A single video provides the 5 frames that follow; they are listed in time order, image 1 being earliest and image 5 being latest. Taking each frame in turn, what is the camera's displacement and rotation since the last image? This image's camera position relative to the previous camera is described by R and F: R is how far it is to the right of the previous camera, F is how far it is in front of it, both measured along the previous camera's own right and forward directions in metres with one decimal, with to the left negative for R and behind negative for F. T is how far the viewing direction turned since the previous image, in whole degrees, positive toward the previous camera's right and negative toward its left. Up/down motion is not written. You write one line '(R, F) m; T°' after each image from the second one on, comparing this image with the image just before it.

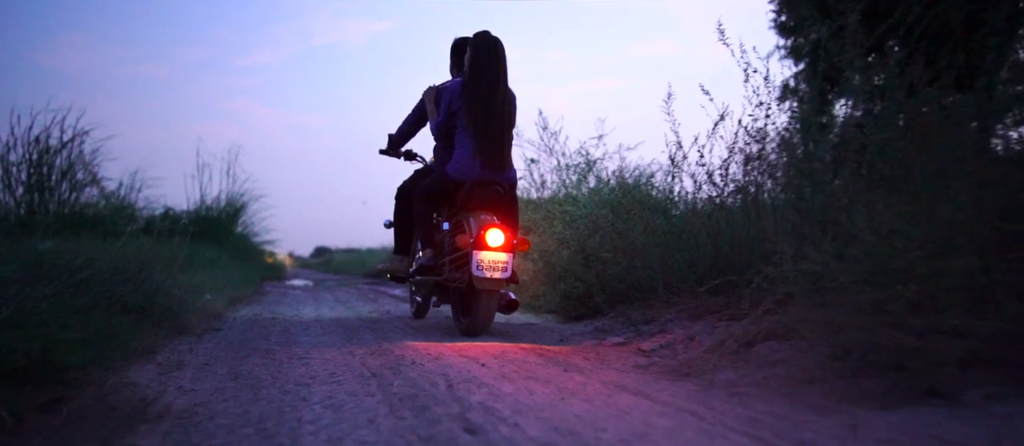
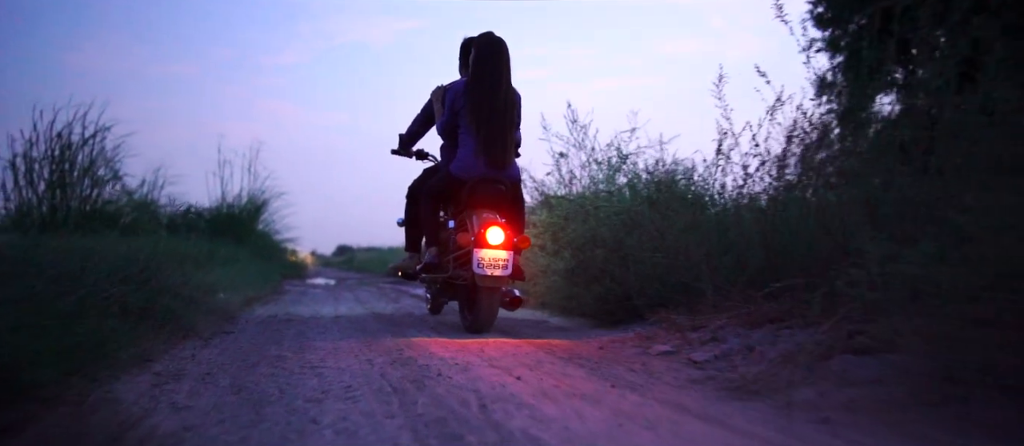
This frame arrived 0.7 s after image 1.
(-0.1, +0.5) m; -2°
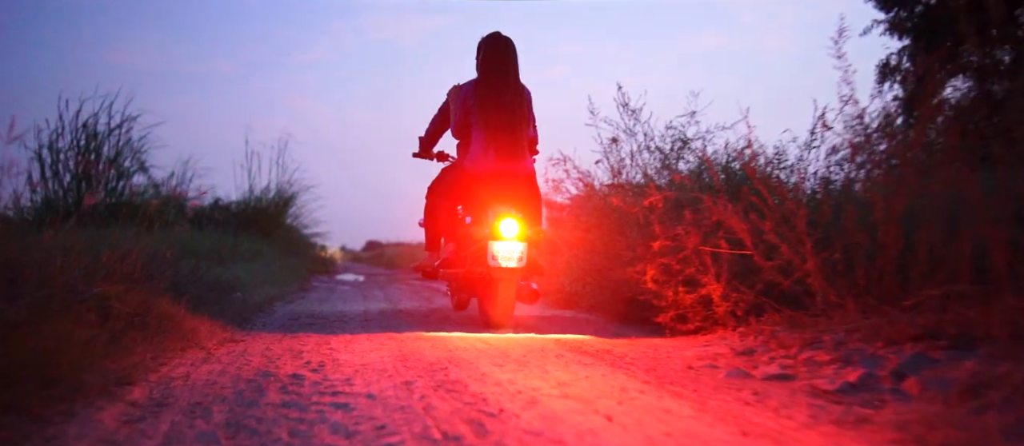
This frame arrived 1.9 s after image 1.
(-0.3, +1.0) m; -2°
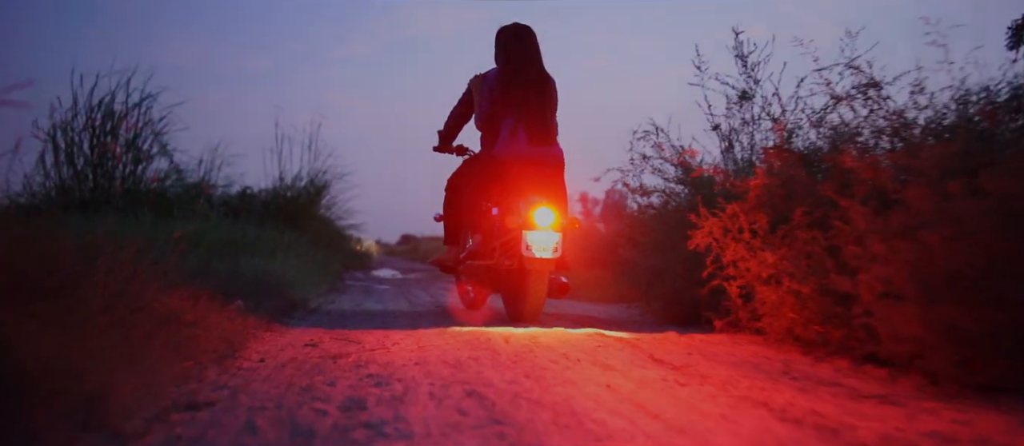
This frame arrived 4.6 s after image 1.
(-0.7, +2.3) m; -3°
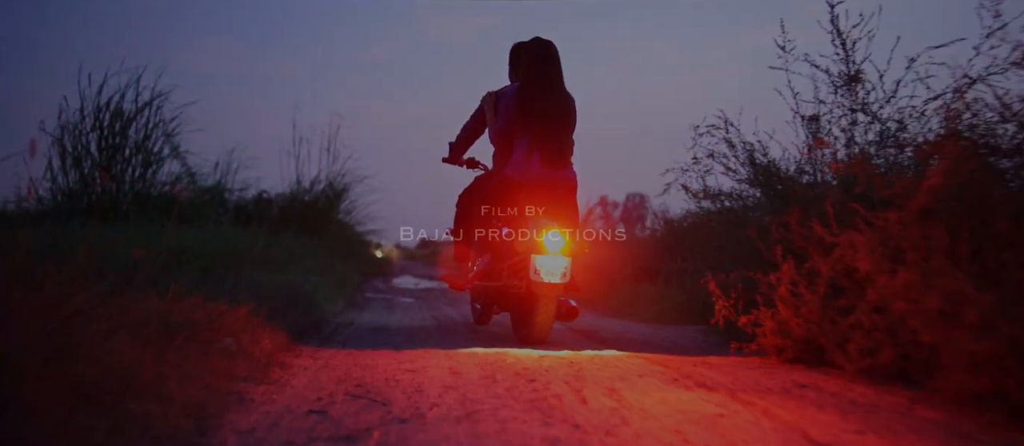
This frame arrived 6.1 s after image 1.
(-0.3, +1.3) m; -2°
